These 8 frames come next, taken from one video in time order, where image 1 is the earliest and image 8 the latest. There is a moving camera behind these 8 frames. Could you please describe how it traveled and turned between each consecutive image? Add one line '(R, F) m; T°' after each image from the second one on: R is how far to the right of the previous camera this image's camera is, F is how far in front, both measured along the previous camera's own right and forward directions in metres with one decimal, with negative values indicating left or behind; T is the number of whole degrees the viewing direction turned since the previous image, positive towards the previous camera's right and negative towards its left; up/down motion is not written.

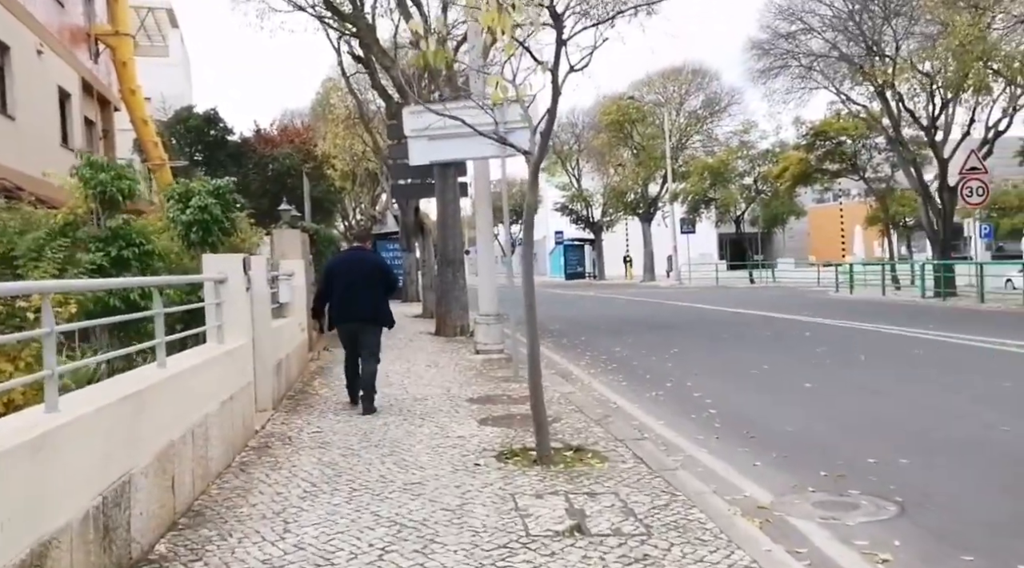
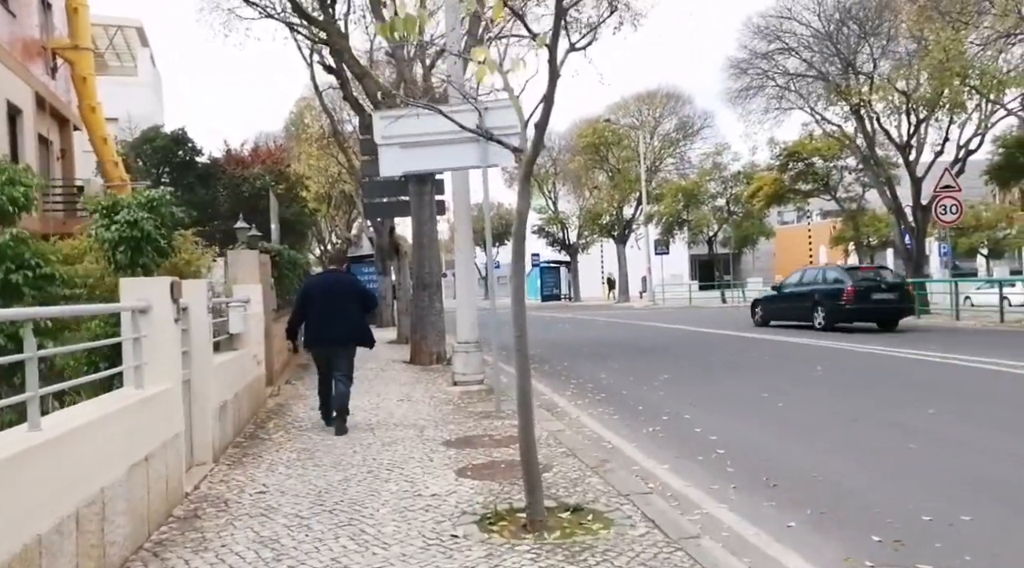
(0.0, +1.3) m; +1°
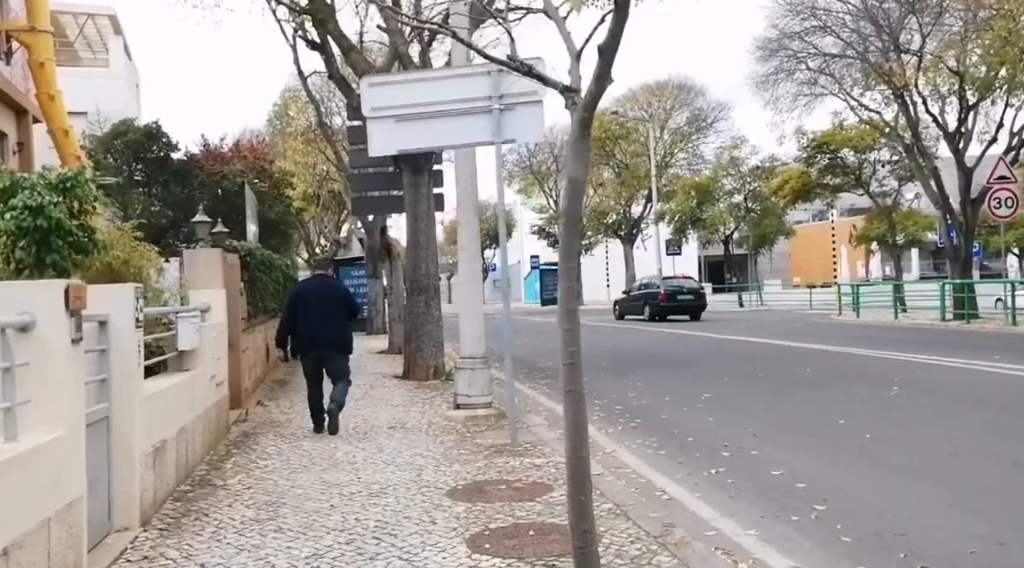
(-0.2, +2.0) m; 0°
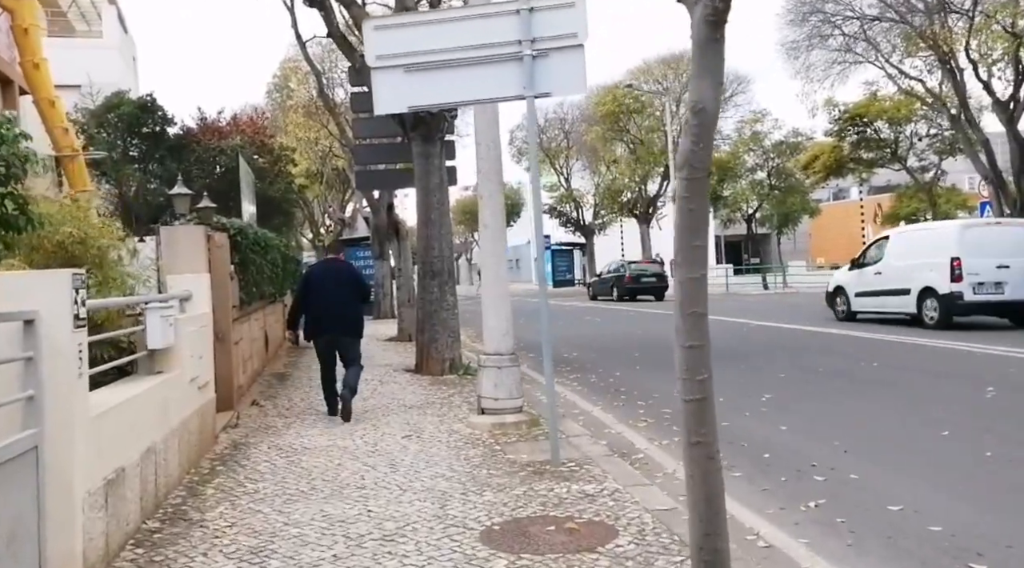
(-0.3, +1.5) m; 0°
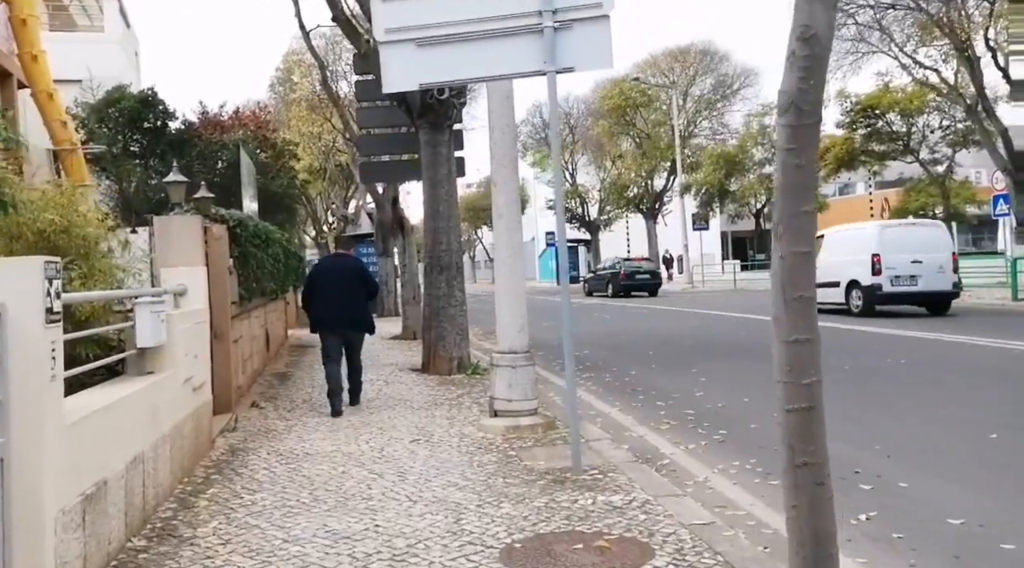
(-0.1, +0.5) m; 0°
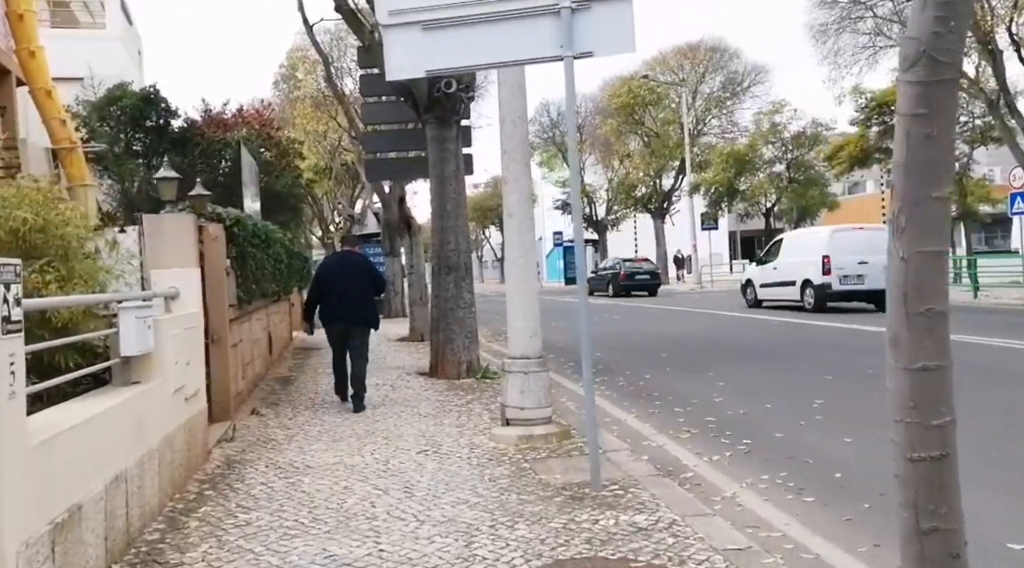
(0.0, +0.4) m; 0°
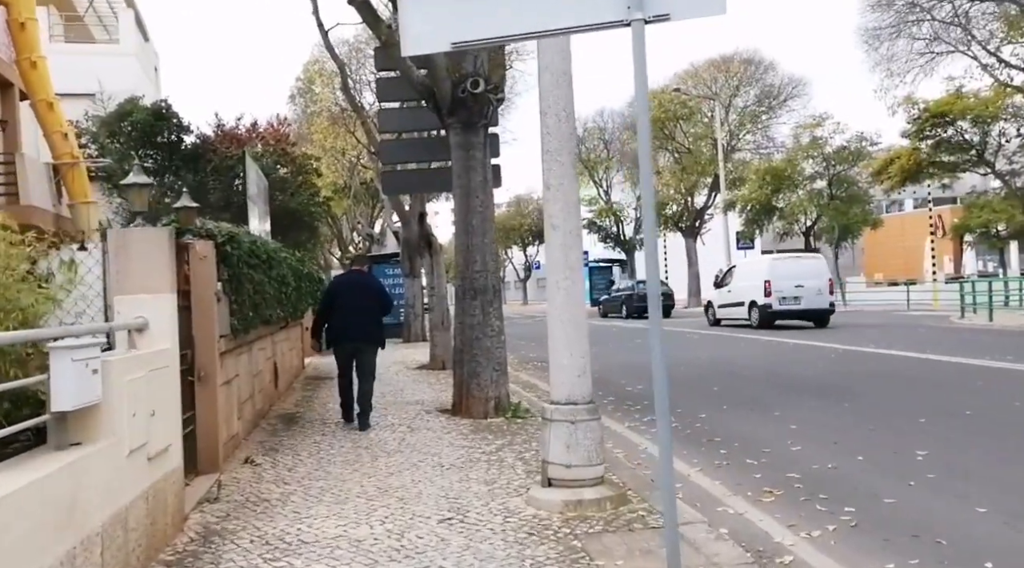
(-0.1, +1.4) m; -1°
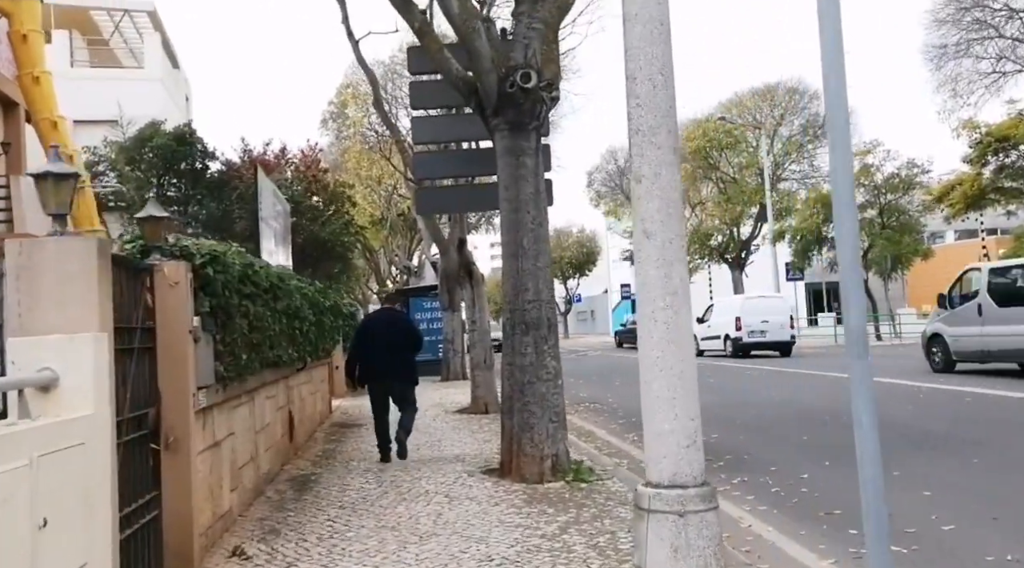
(-0.2, +1.9) m; -2°
